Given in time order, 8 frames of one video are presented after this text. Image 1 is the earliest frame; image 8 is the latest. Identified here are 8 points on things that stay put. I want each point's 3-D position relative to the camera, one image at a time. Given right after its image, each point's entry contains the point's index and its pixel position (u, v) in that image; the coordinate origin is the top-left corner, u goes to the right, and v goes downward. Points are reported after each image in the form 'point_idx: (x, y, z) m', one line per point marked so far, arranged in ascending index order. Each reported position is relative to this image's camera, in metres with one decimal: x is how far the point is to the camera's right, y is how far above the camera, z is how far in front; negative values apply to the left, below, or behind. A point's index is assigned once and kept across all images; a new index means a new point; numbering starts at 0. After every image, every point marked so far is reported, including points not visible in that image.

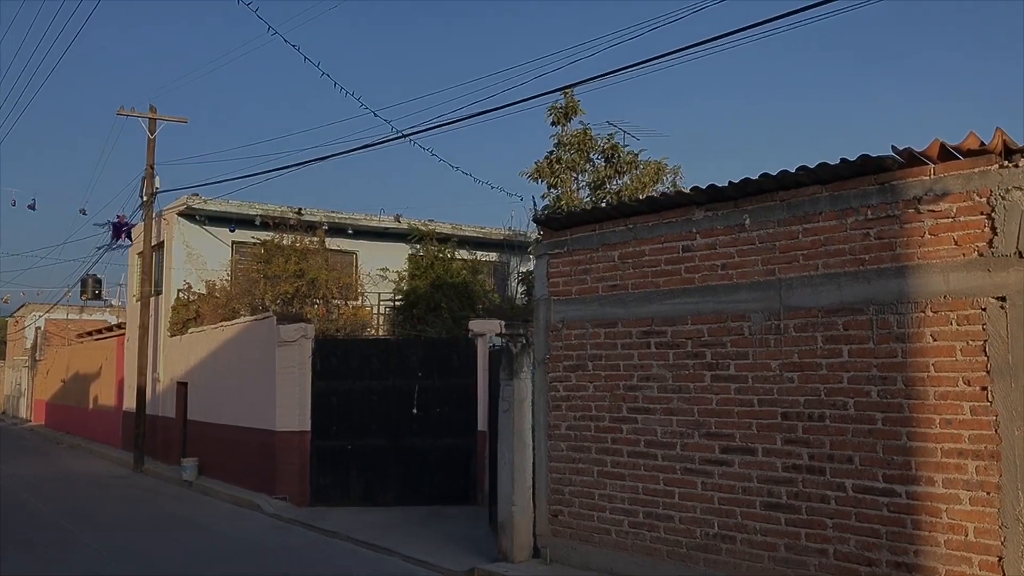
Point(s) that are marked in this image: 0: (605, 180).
0: (+1.8, +2.1, +17.7) m
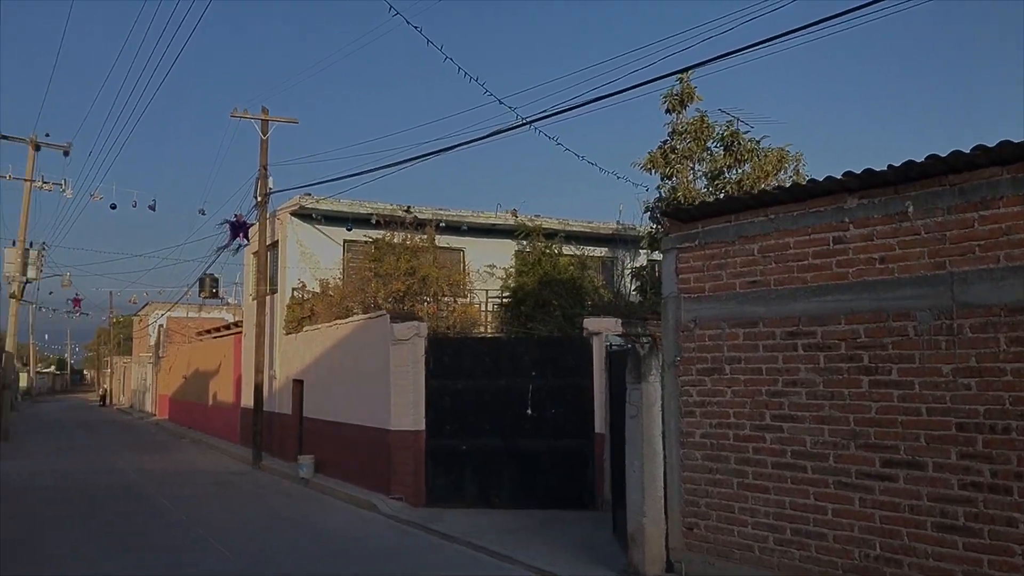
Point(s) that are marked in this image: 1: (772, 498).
0: (+3.9, +2.2, +16.9) m
1: (+2.2, -1.7, +7.6) m
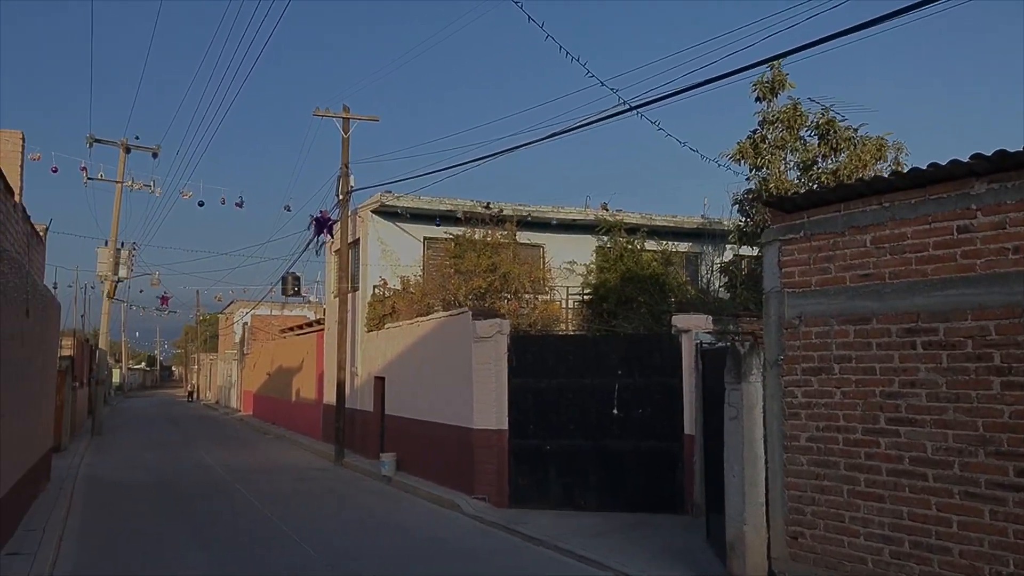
0: (+5.4, +2.3, +16.2) m
1: (+2.9, -1.7, +7.0) m
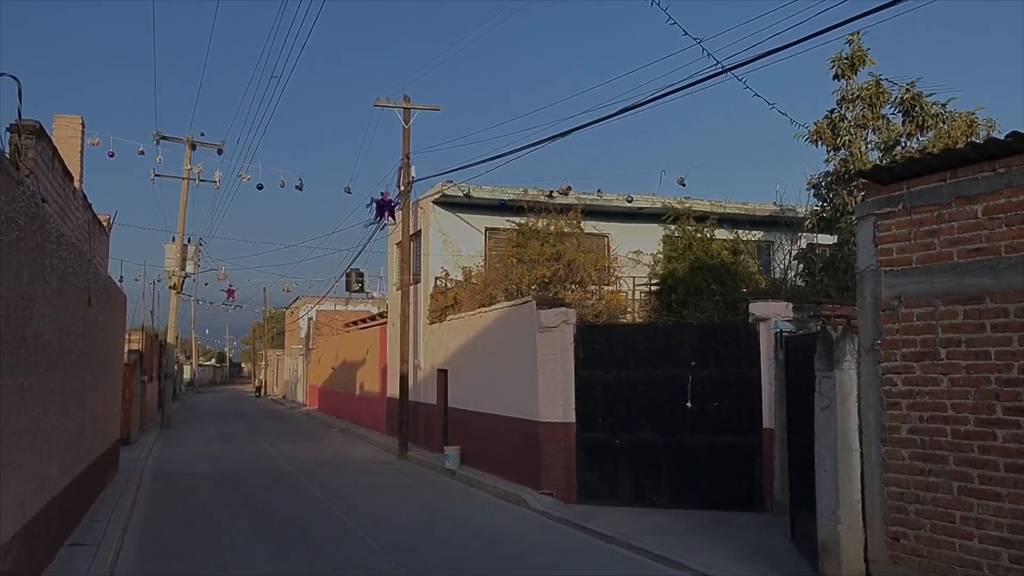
0: (+6.5, +2.5, +15.2) m
1: (+3.4, -1.5, +6.3) m
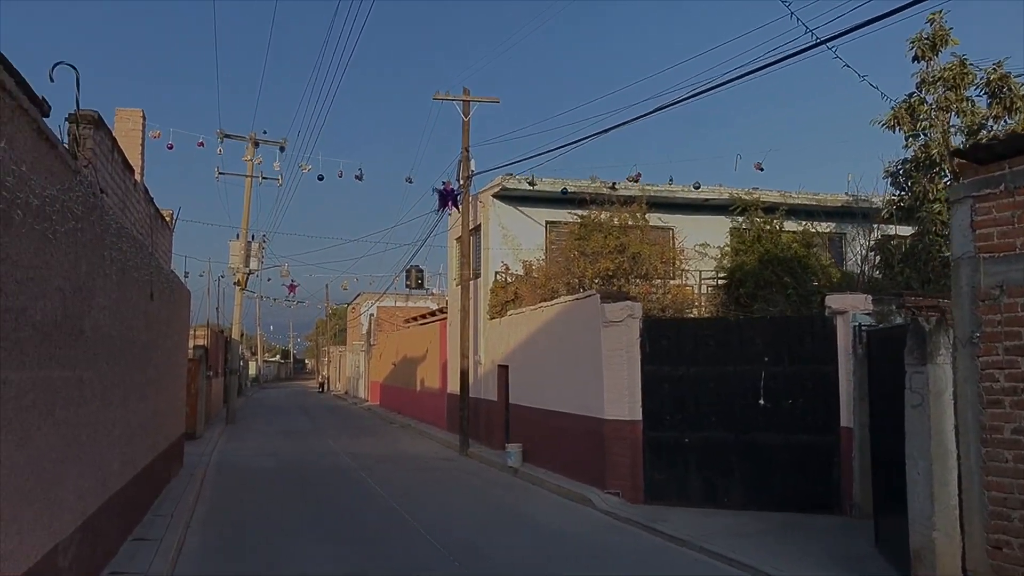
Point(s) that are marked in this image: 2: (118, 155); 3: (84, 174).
0: (+7.5, +2.6, +14.4) m
1: (+3.9, -1.4, +5.7) m
2: (-3.9, +1.3, +8.9) m
3: (-3.4, +0.9, +7.2) m
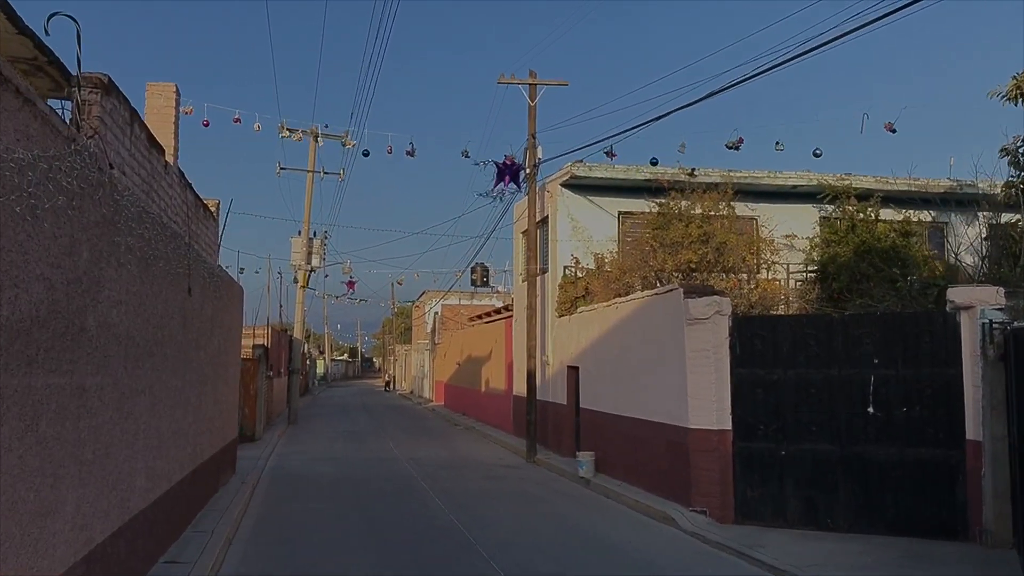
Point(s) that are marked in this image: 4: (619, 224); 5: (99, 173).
0: (+8.5, +2.7, +12.5) m
1: (+4.3, -1.3, +4.1) m
2: (-3.2, +1.4, +7.9) m
3: (-2.8, +1.0, +6.1) m
4: (+2.3, +1.4, +19.4) m
5: (-2.9, +0.8, +6.3) m
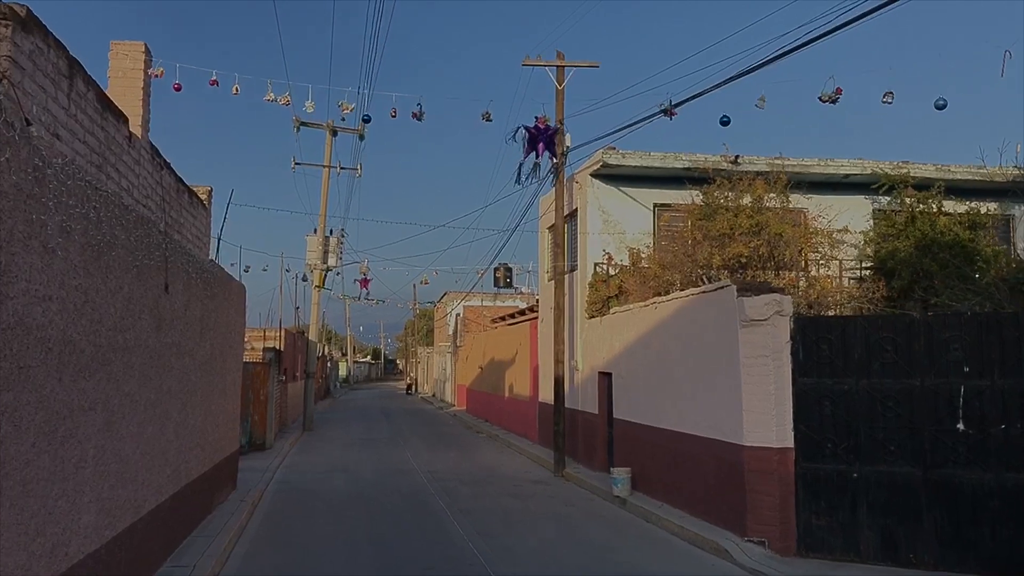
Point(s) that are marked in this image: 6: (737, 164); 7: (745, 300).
0: (+8.9, +2.8, +10.8) m
1: (+4.4, -1.3, +2.5) m
2: (-3.0, +1.4, +6.4) m
3: (-2.7, +1.0, +4.6) m
4: (+2.8, +1.4, +17.8) m
5: (-2.7, +0.8, +4.9) m
6: (+4.2, +2.3, +16.8) m
7: (+2.8, -0.1, +10.9) m
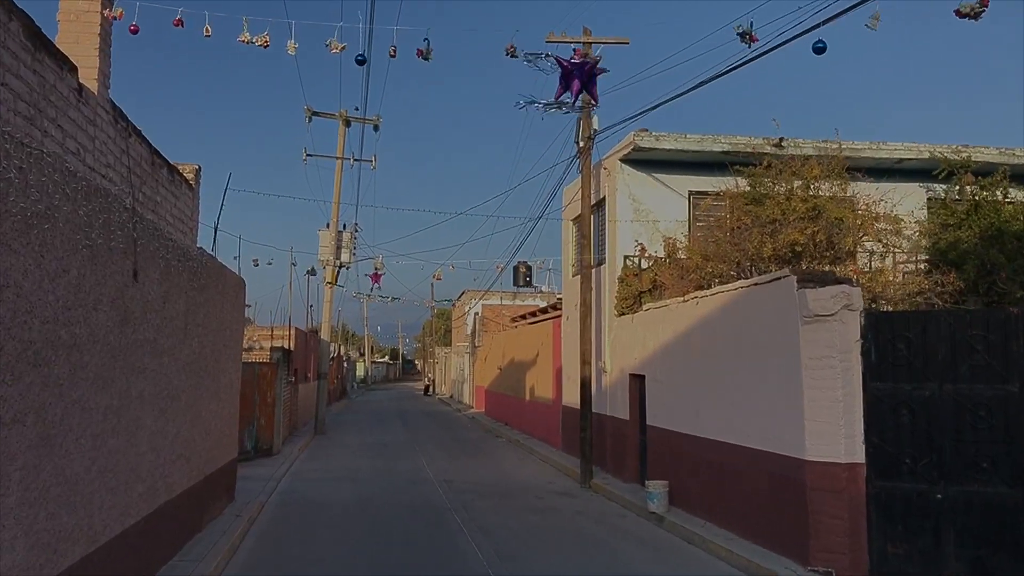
0: (+9.1, +2.9, +9.2) m
1: (+4.5, -1.2, +1.0) m
2: (-2.8, +1.5, +5.1) m
3: (-2.5, +1.1, +3.3) m
4: (+3.2, +1.5, +16.4) m
5: (-2.5, +0.9, +3.5) m
6: (+4.6, +2.4, +15.4) m
7: (+3.0, 0.0, +9.5) m
